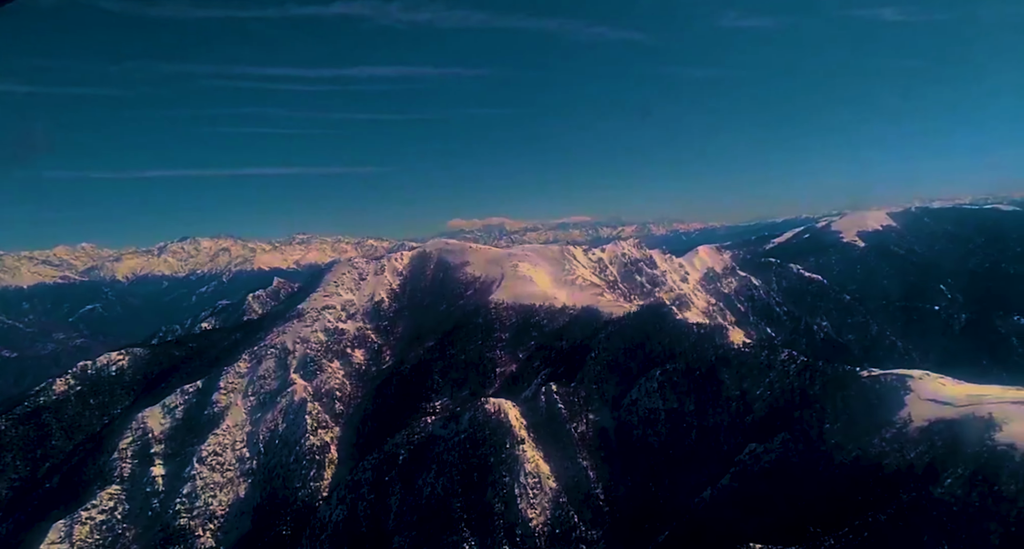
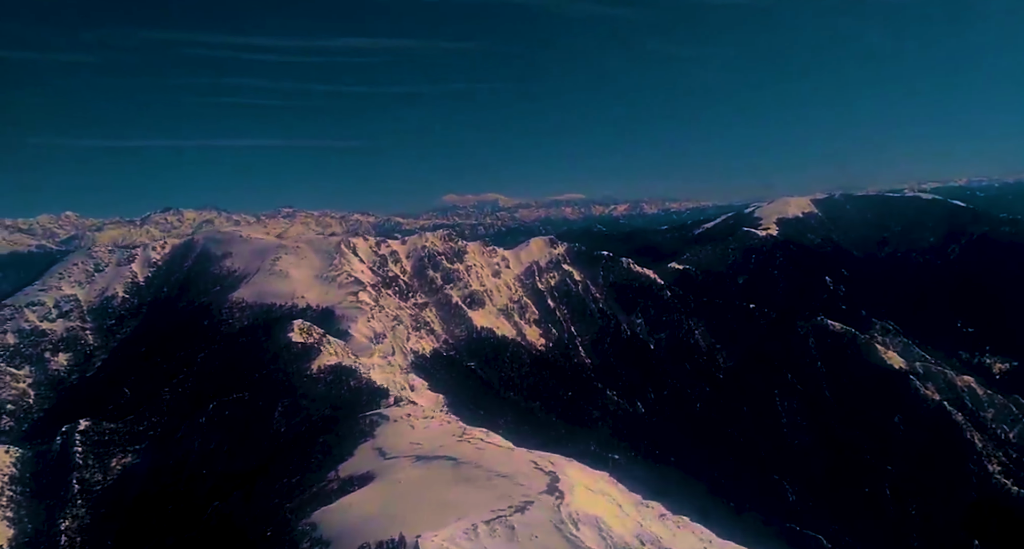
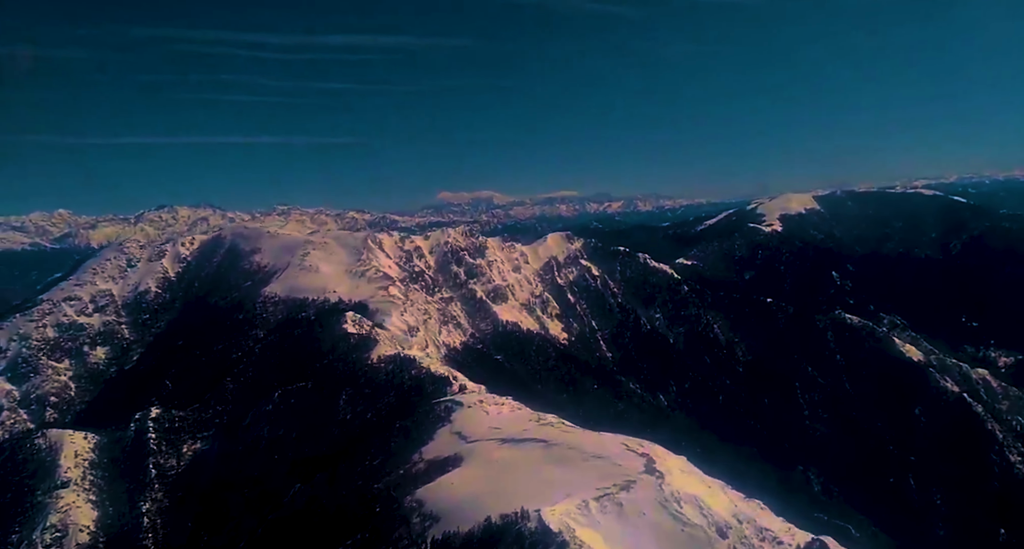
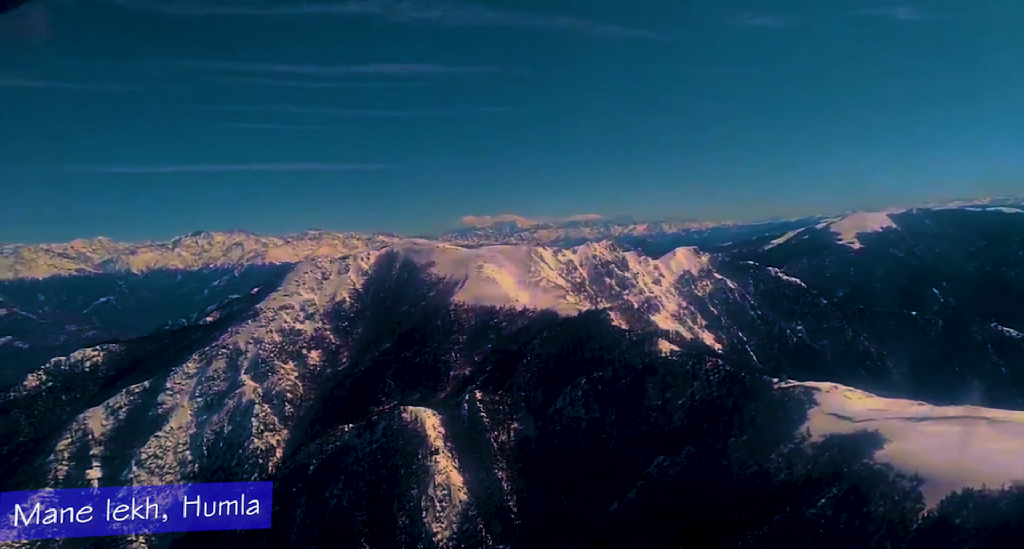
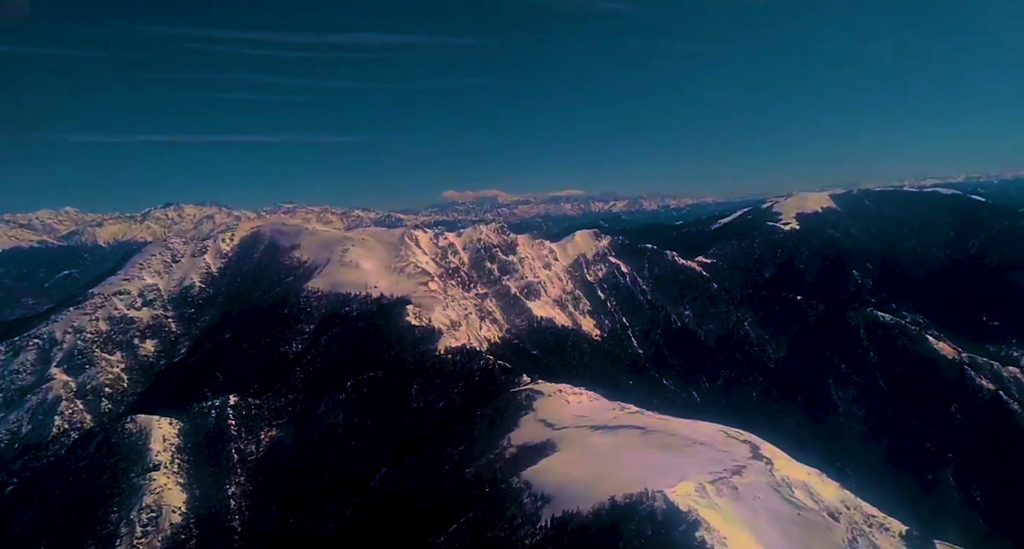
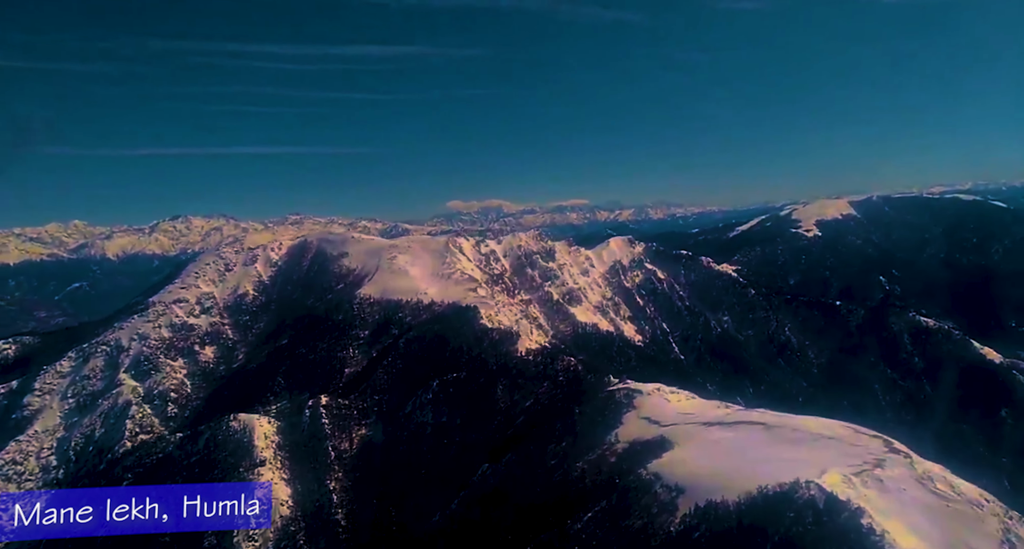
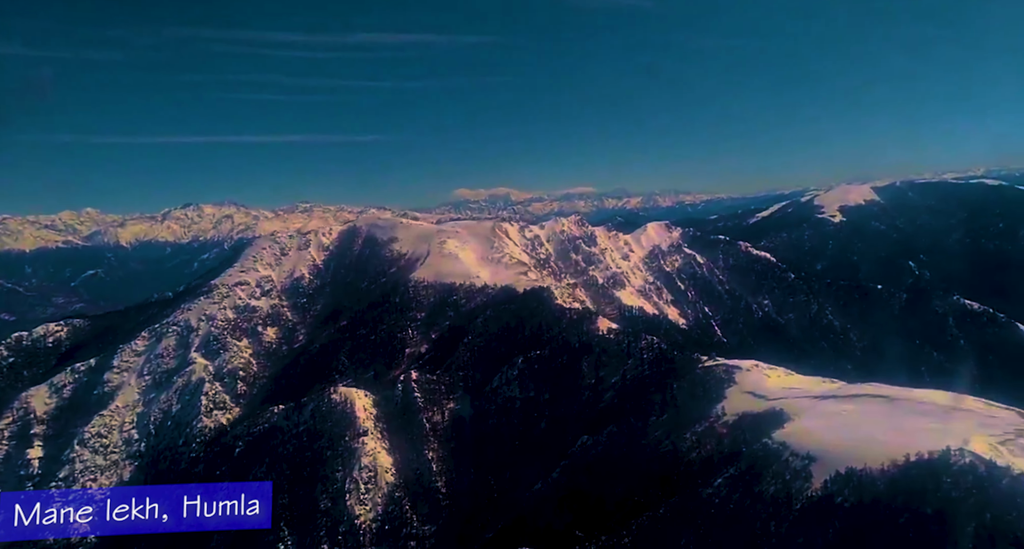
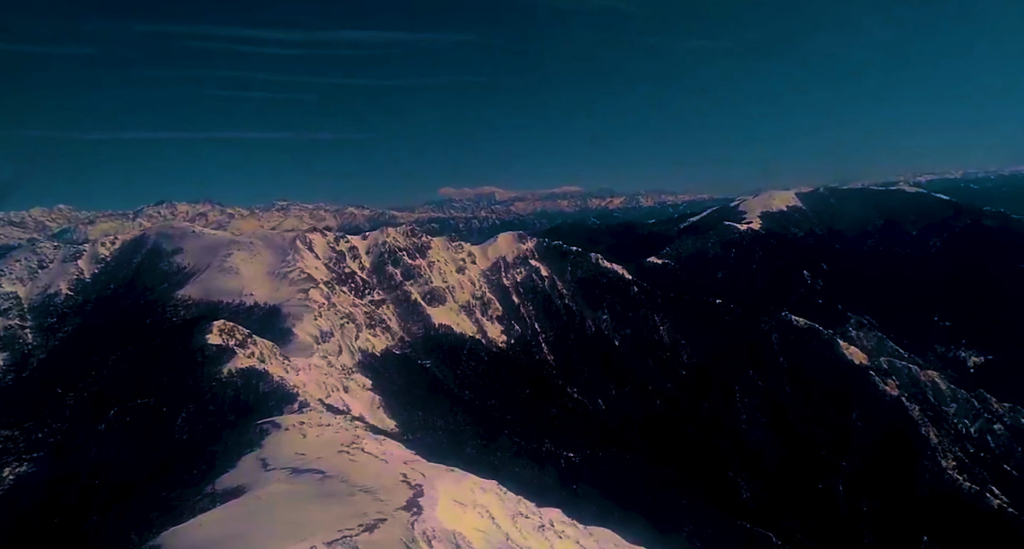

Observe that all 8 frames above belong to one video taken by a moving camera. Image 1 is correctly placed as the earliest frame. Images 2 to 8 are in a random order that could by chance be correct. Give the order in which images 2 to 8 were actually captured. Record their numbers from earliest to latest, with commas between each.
4, 7, 6, 5, 3, 2, 8
